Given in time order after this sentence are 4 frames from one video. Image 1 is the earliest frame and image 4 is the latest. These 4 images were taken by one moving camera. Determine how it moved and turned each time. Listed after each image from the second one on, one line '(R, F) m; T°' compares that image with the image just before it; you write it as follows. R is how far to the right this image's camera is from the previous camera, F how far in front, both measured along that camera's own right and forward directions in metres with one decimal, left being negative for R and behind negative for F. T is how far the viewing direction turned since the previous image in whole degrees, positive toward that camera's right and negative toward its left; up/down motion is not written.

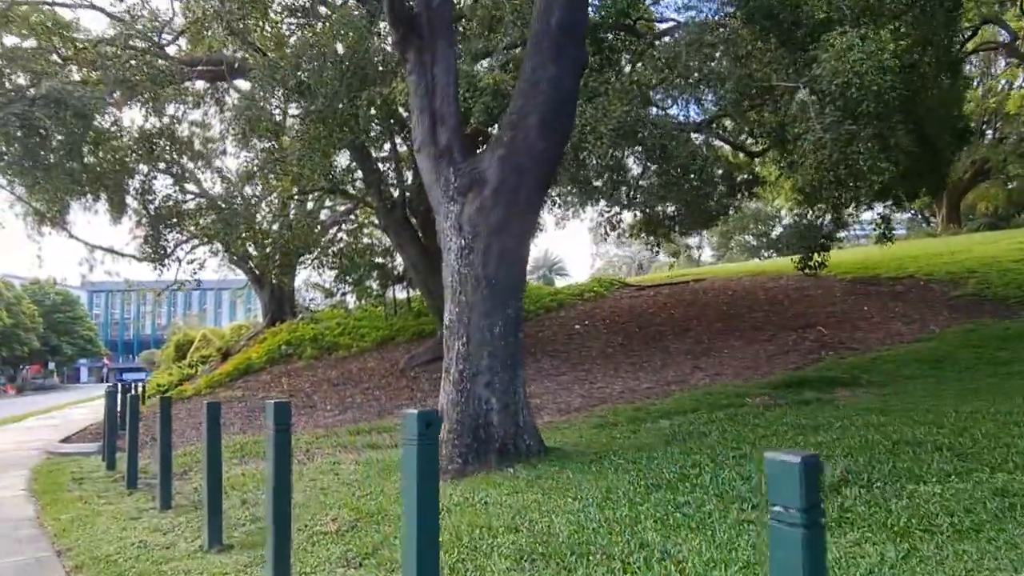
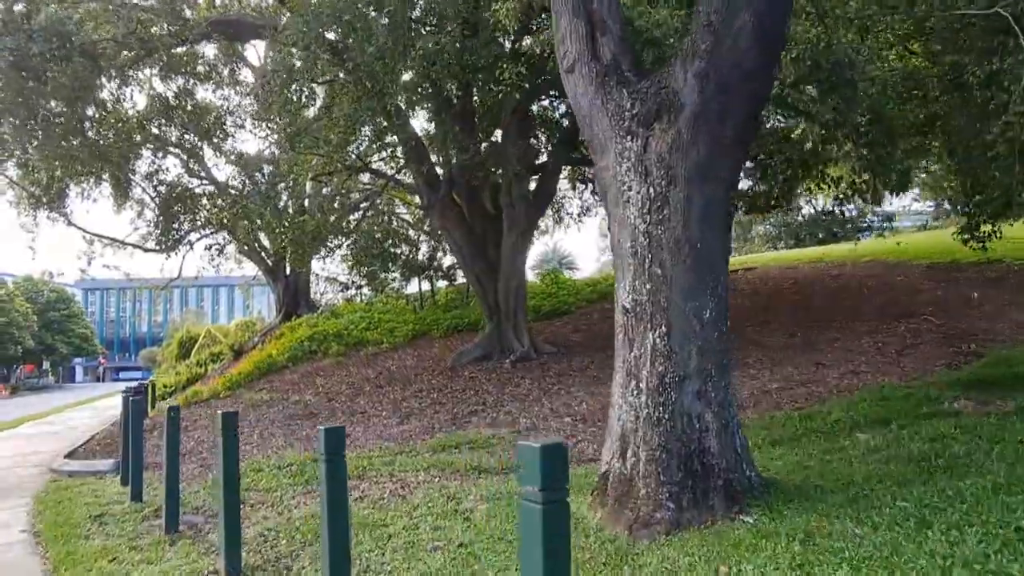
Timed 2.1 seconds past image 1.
(-1.6, +2.5) m; 0°
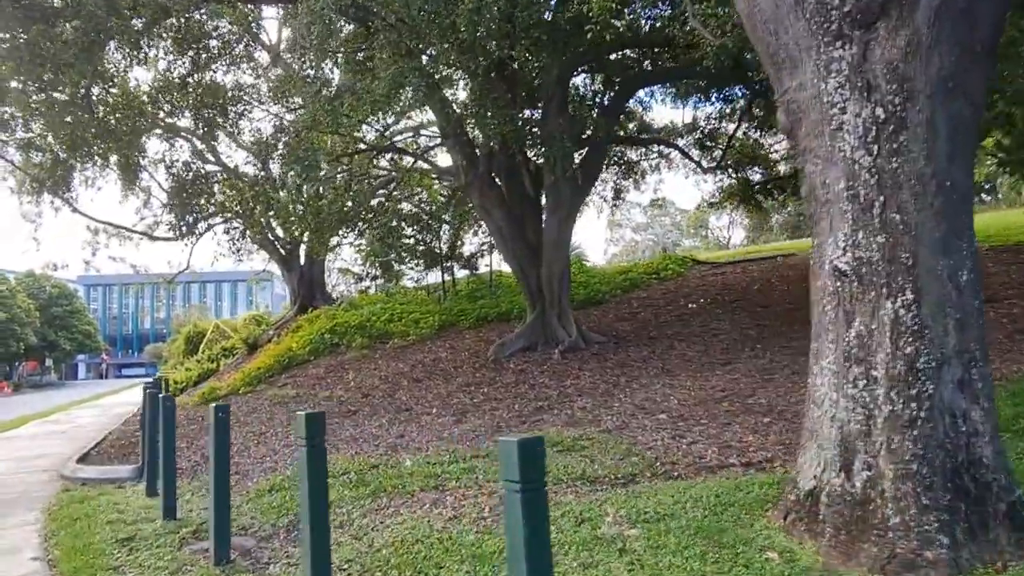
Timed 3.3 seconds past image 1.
(-1.0, +1.5) m; 0°
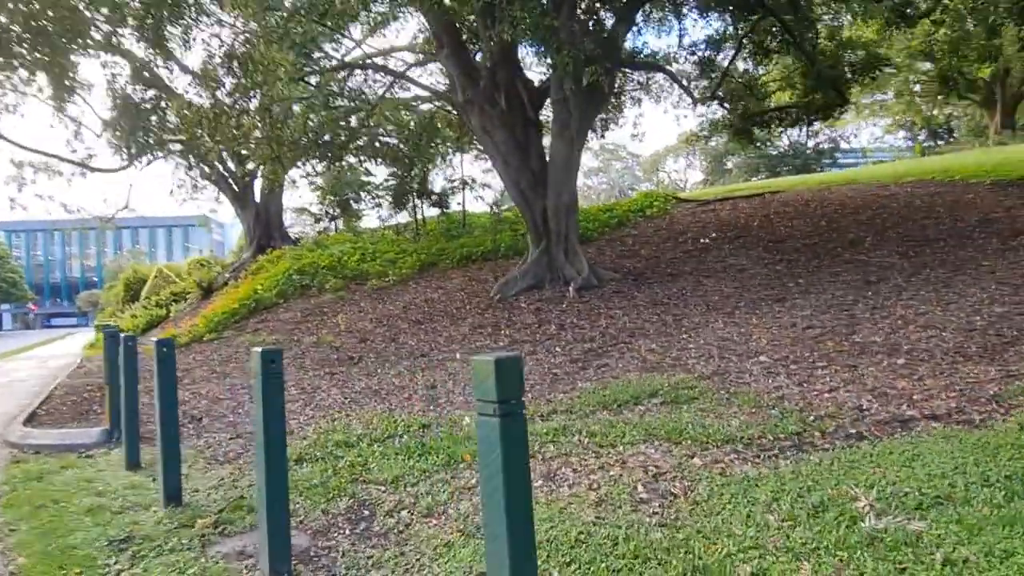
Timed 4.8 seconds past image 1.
(-1.3, +1.8) m; +4°
